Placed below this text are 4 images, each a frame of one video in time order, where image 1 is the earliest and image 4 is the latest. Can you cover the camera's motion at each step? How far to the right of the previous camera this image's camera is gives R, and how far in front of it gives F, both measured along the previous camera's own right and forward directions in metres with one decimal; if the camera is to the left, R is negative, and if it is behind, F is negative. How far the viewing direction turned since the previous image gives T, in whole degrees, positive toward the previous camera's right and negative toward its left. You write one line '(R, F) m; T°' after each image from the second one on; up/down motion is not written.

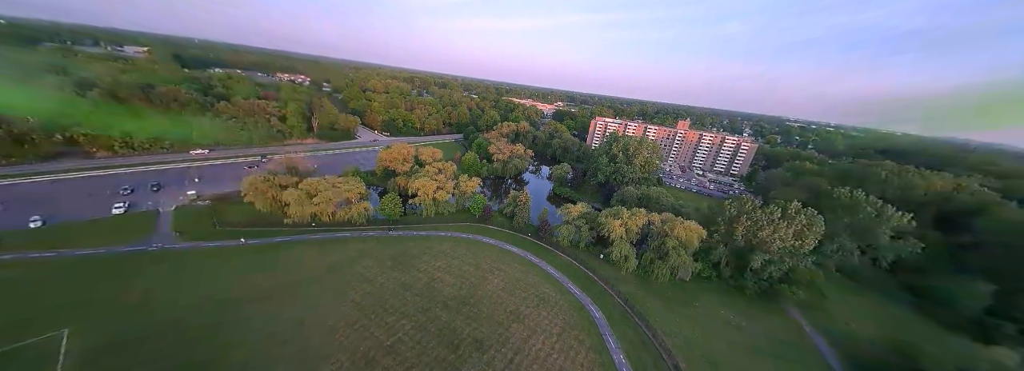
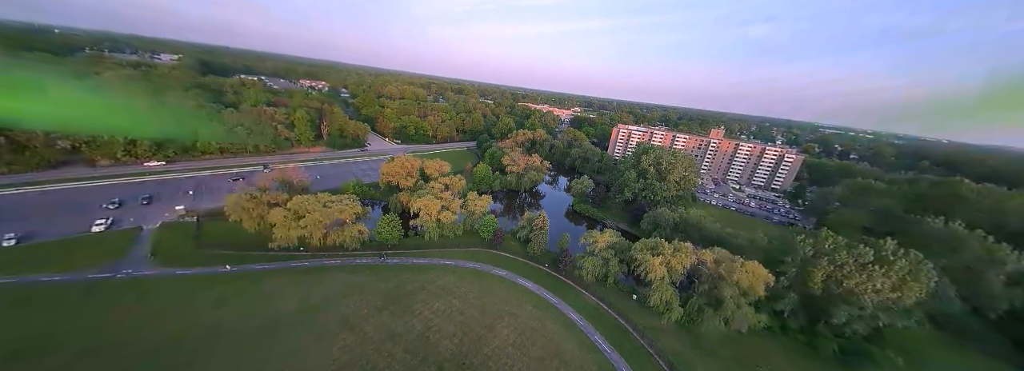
(-0.1, +3.7) m; -3°
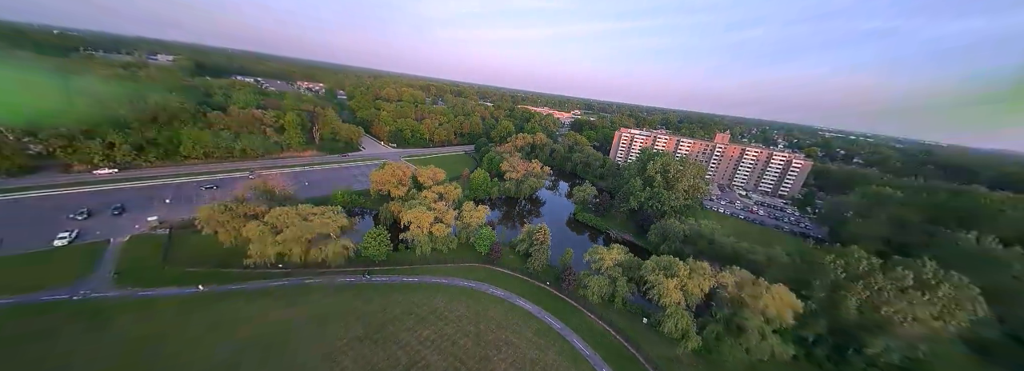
(+0.1, +1.8) m; 0°
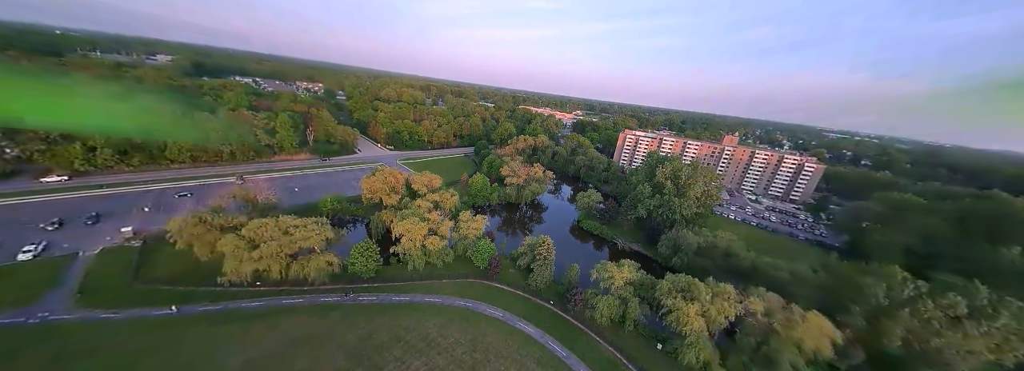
(0.0, +1.8) m; 0°
